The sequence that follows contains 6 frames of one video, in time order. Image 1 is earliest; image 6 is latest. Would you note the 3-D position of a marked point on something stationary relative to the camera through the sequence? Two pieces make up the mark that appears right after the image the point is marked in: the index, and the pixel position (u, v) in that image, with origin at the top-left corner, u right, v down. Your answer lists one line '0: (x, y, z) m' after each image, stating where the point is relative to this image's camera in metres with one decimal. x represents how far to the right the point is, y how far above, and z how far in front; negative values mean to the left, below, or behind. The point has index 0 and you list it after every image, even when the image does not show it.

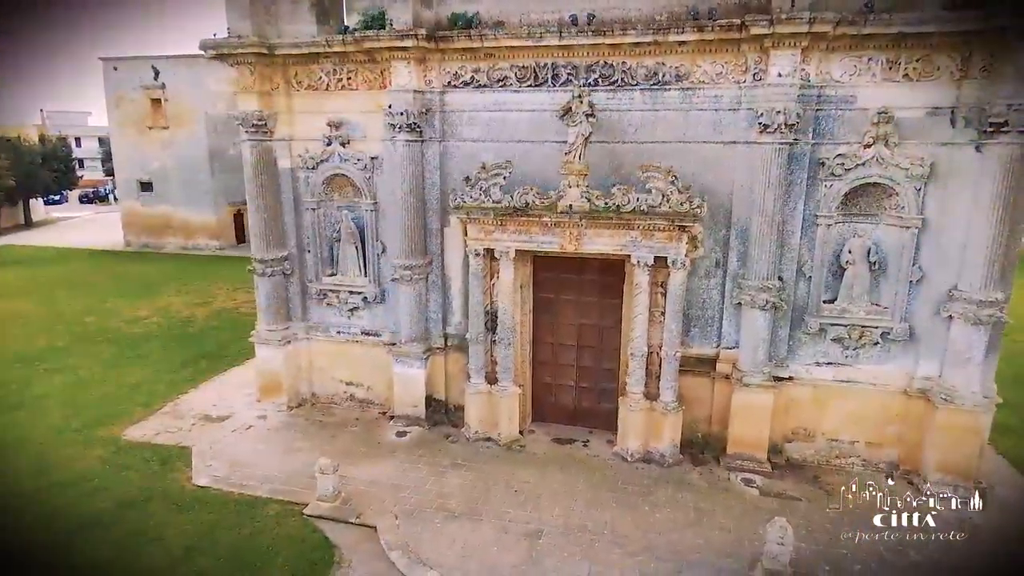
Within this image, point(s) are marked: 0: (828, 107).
0: (+4.8, +2.7, +9.7) m
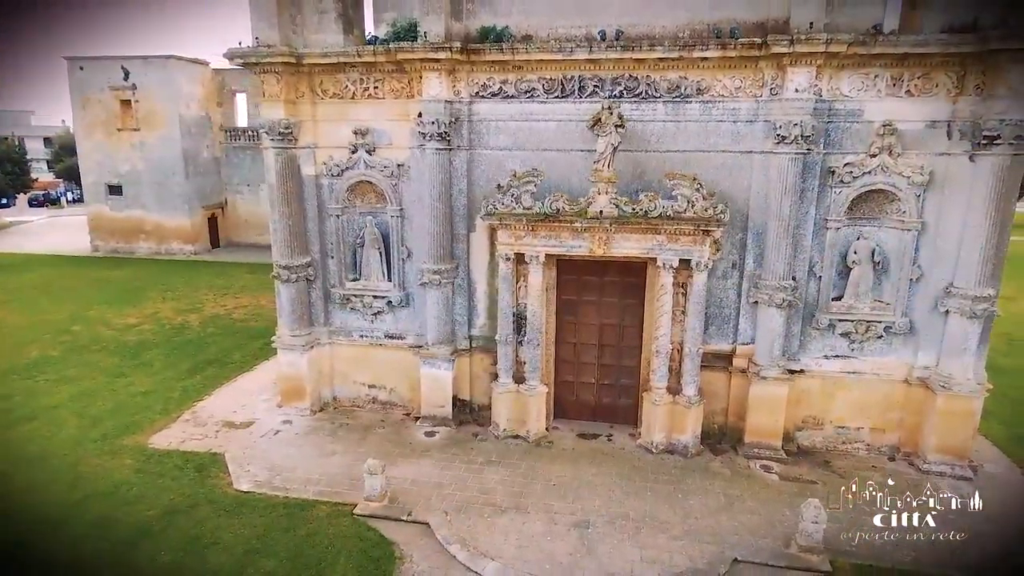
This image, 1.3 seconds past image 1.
0: (+5.4, +2.8, +10.5) m
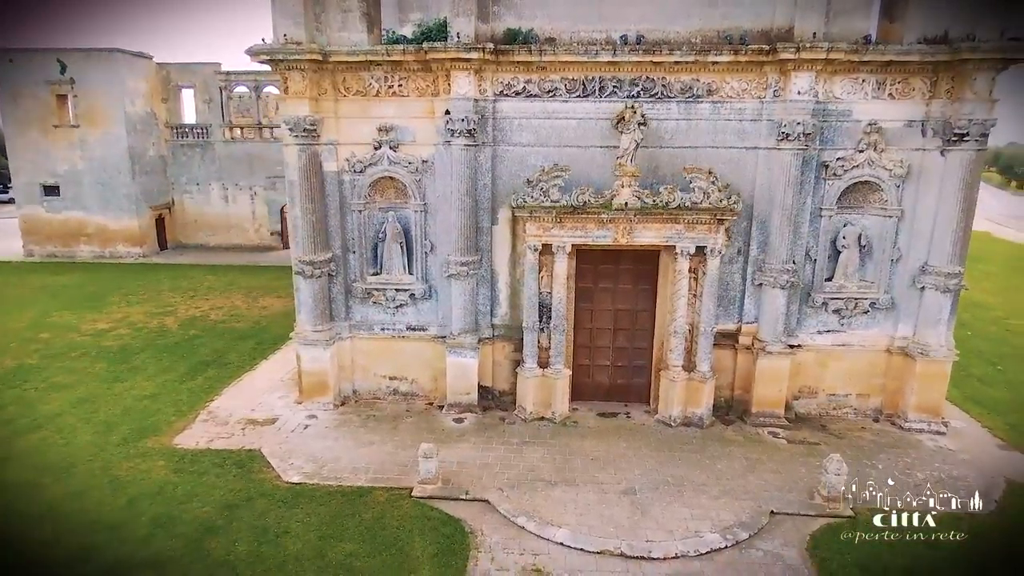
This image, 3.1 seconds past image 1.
0: (+5.9, +3.1, +11.8) m
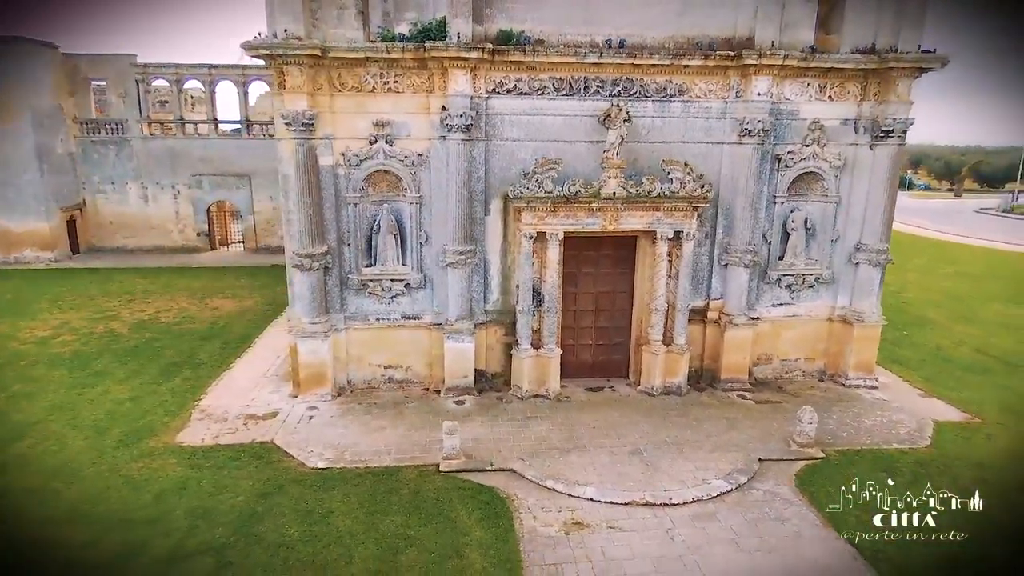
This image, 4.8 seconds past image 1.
0: (+5.7, +3.6, +13.4) m
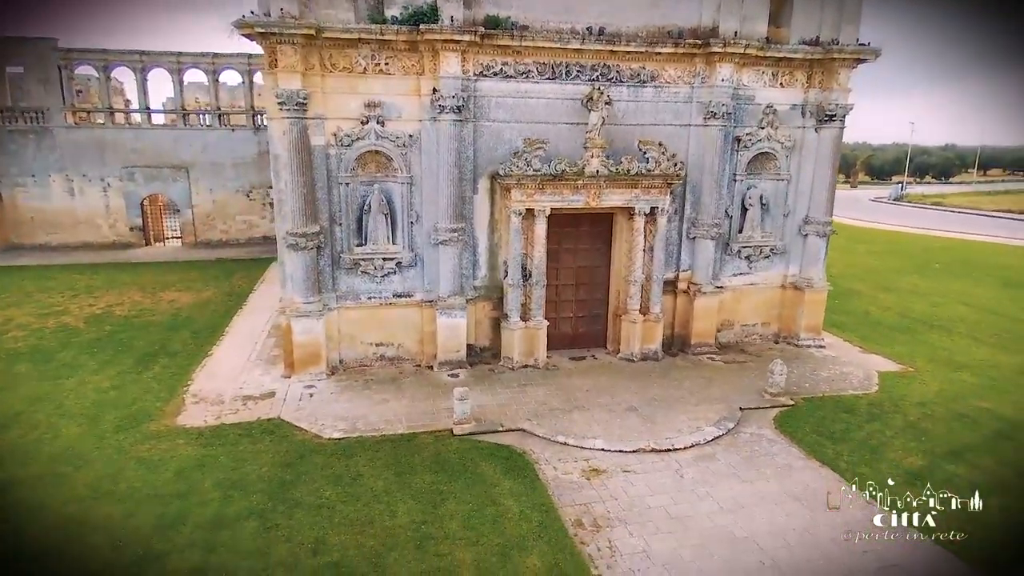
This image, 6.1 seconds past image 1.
0: (+5.3, +4.3, +14.8) m
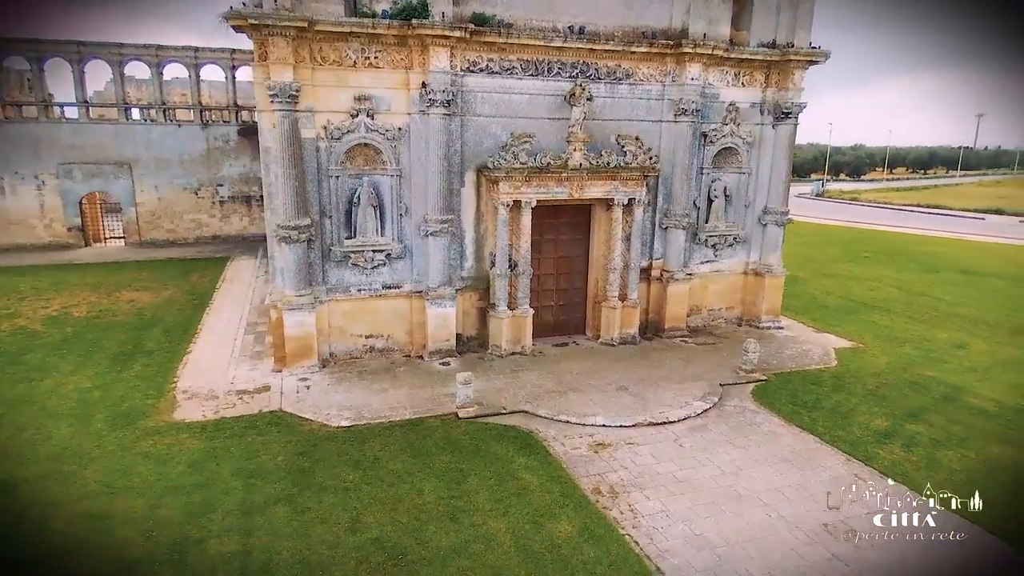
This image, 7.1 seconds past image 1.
0: (+4.8, +4.6, +15.7) m
